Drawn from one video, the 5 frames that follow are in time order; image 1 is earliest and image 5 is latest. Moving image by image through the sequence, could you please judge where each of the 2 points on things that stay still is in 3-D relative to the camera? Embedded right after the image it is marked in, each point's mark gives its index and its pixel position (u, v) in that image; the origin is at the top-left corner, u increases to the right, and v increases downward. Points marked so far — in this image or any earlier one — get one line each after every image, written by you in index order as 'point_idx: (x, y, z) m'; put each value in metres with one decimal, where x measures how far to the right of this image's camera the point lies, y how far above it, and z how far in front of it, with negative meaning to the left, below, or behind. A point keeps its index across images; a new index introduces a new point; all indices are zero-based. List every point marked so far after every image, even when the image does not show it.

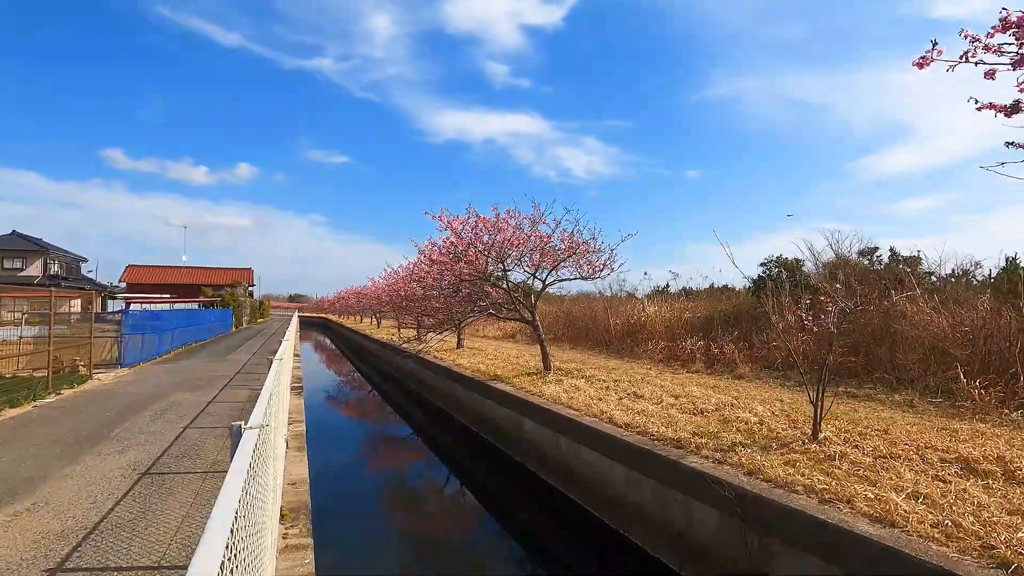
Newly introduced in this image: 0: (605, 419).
0: (+1.1, -1.5, +6.0) m
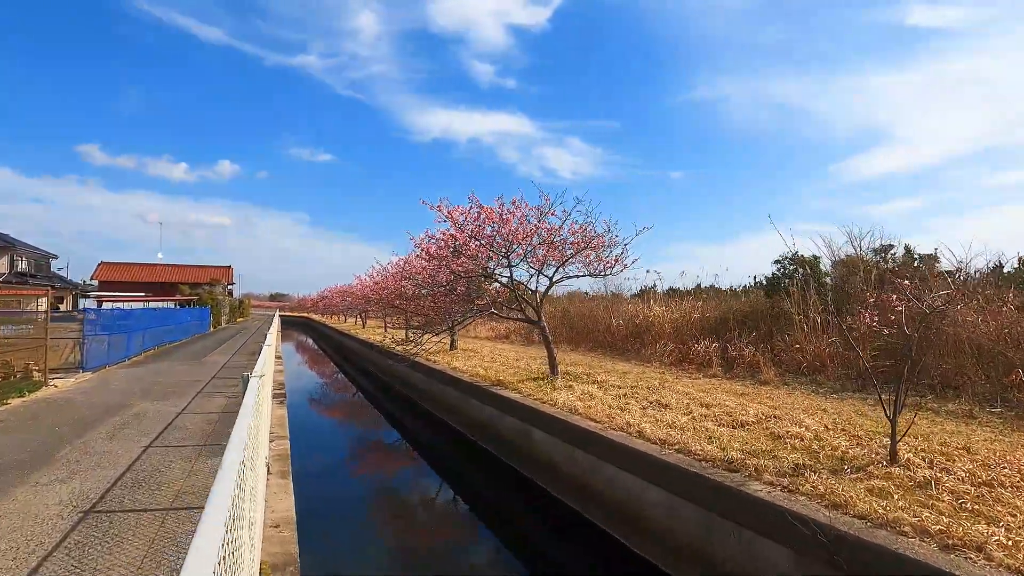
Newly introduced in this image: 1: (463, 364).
0: (+1.2, -1.5, +5.3) m
1: (-1.0, -1.6, +11.4) m
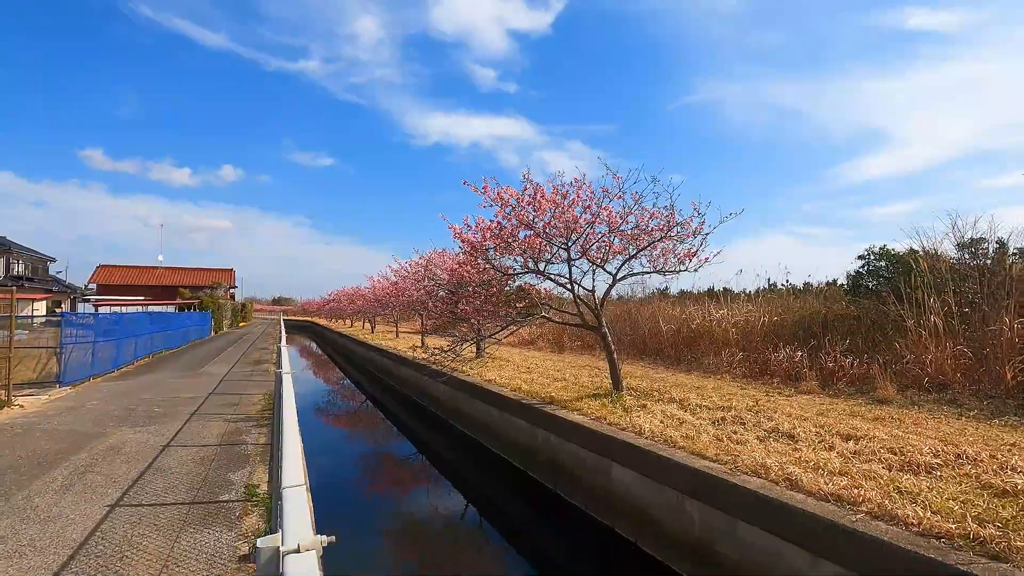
0: (+2.0, -1.4, +3.9) m
1: (-0.3, -1.6, +10.0) m
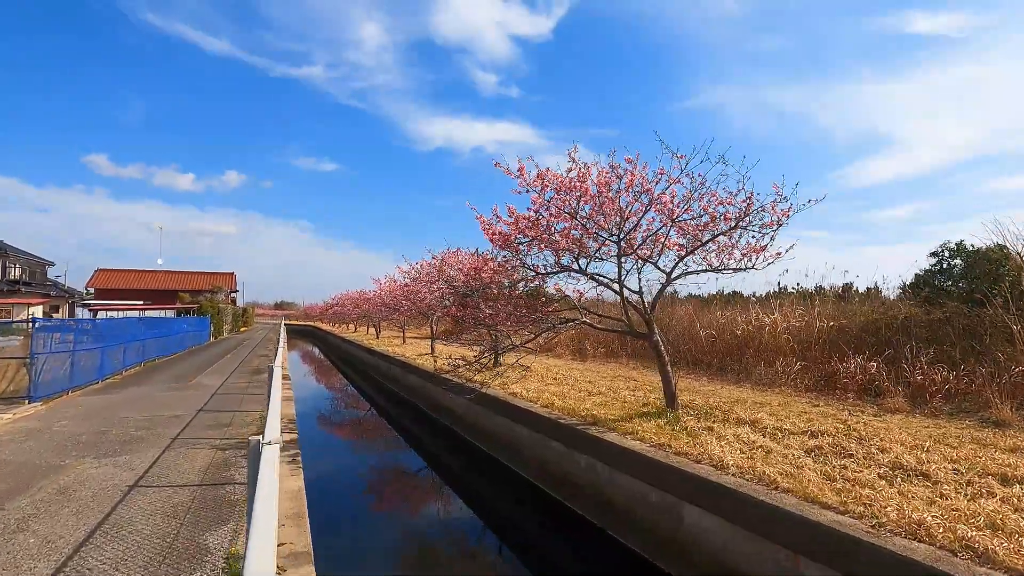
0: (+2.4, -1.4, +2.9) m
1: (+0.2, -1.7, +9.0) m
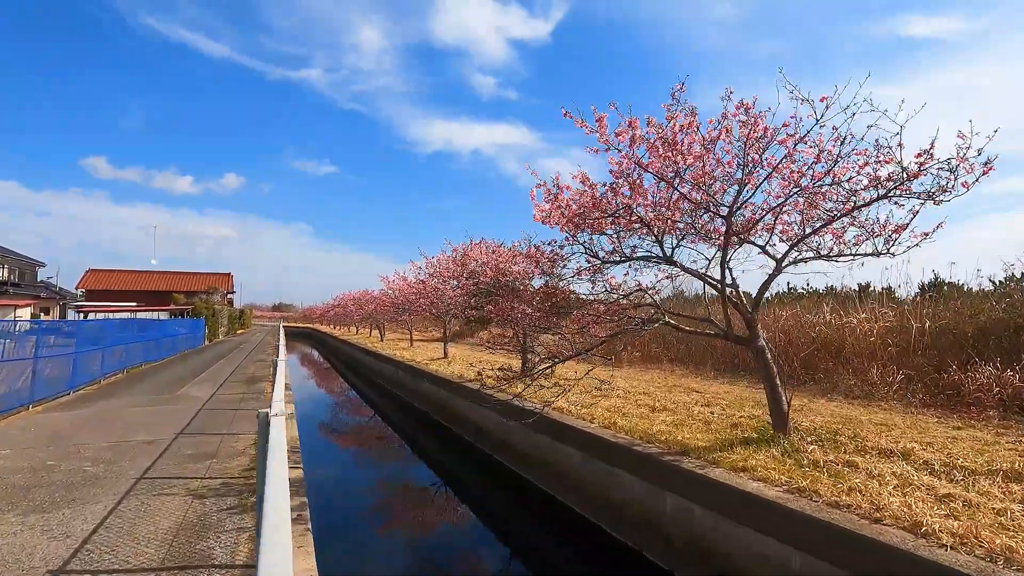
0: (+3.0, -1.3, +1.5) m
1: (+0.8, -1.6, +7.6) m
